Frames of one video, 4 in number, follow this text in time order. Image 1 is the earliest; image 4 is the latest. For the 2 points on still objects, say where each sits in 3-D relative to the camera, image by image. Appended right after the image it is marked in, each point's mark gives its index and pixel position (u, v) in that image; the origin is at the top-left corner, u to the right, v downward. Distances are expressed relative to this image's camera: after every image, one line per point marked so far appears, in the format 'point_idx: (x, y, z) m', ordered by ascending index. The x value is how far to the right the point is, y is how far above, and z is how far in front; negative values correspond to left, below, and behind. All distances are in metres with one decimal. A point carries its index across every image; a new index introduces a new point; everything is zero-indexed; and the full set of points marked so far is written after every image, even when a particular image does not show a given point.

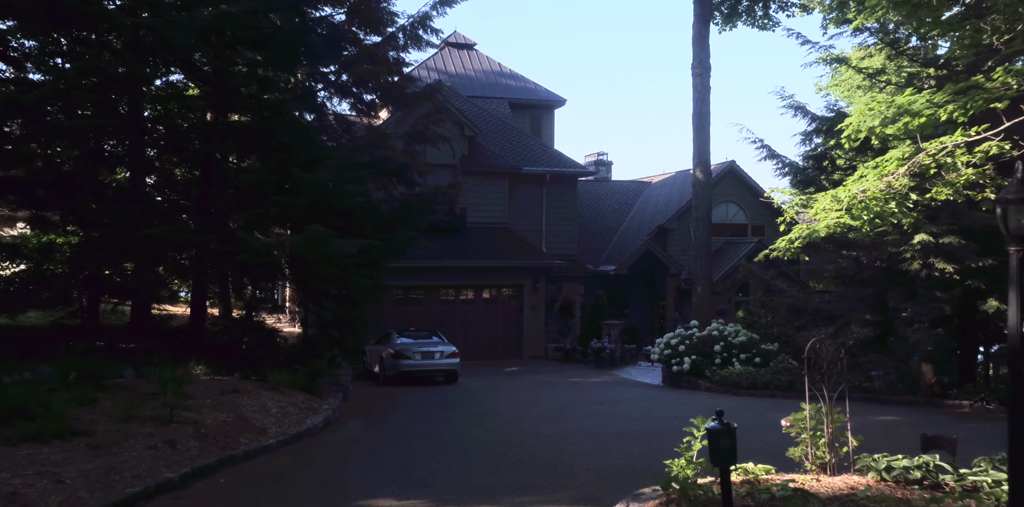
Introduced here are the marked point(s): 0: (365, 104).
0: (-2.9, +2.9, +19.5) m
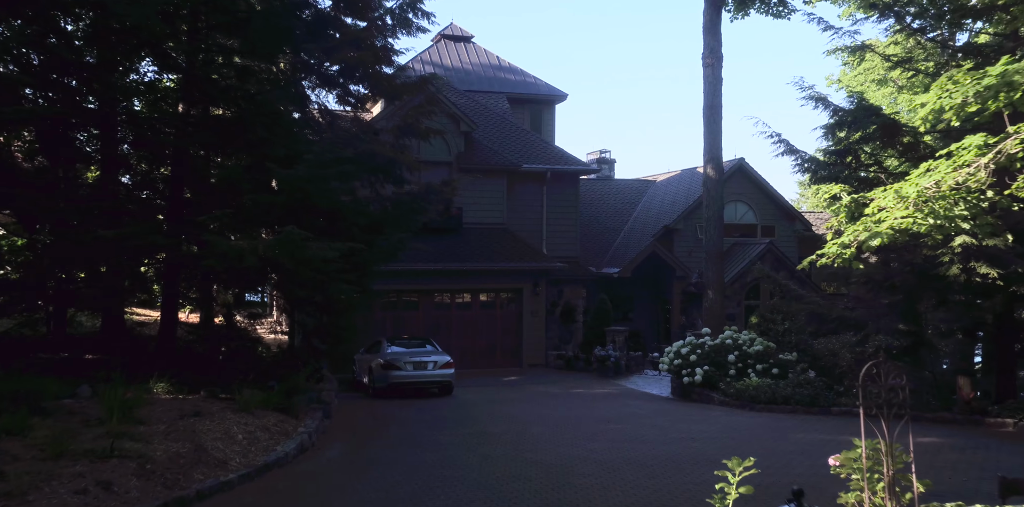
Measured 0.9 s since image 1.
0: (-2.9, +2.9, +18.1) m
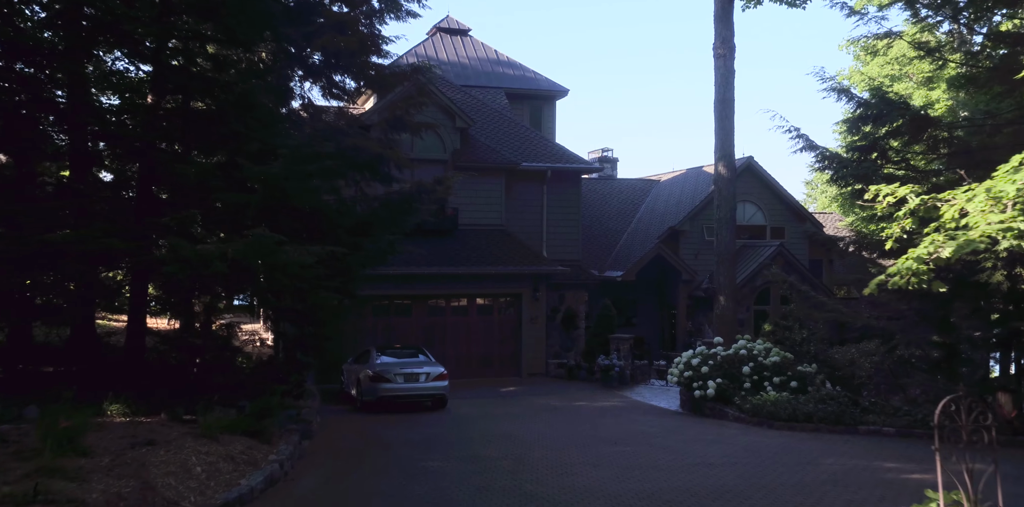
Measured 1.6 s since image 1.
0: (-3.0, +2.8, +16.8) m
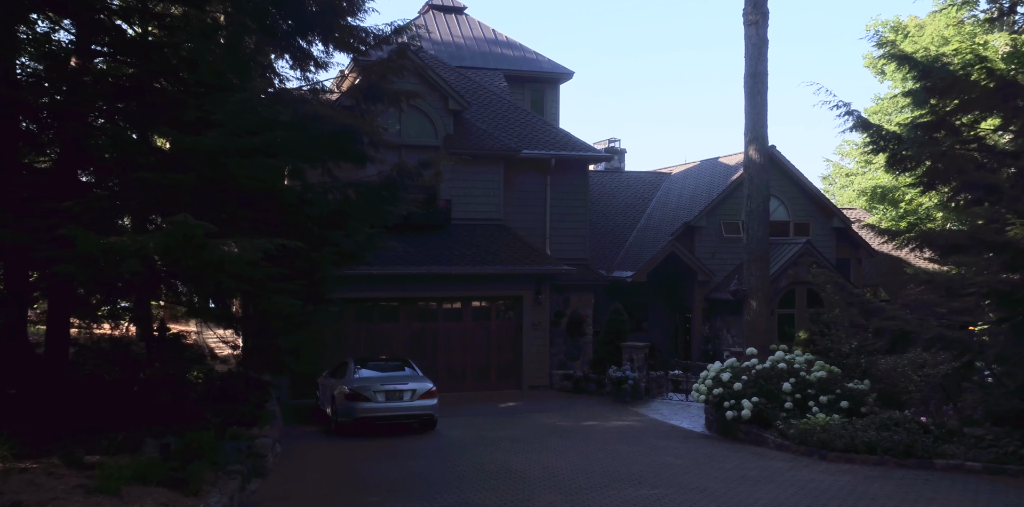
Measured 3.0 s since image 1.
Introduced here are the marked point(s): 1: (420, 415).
0: (-3.0, +2.9, +14.2) m
1: (-1.4, -2.5, +15.4) m
